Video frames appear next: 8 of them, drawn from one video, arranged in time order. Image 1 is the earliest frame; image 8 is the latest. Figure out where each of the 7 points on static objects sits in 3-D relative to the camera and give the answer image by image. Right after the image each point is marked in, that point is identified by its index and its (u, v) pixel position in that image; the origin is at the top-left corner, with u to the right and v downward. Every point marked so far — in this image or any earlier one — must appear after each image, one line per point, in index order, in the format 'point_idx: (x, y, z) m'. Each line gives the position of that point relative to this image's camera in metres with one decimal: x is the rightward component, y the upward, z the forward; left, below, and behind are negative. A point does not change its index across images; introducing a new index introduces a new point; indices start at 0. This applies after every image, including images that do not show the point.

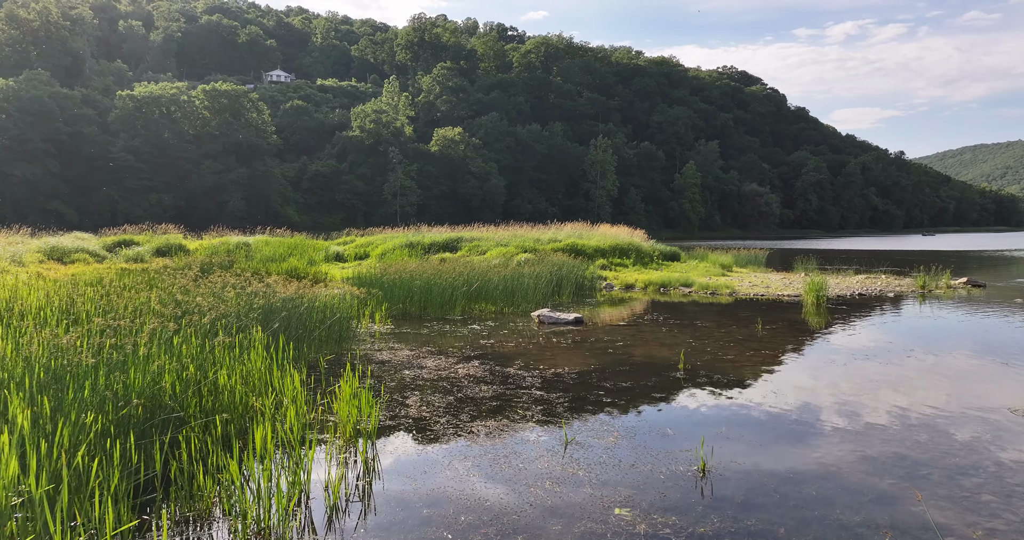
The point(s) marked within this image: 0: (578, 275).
0: (+1.5, -0.1, +15.7) m
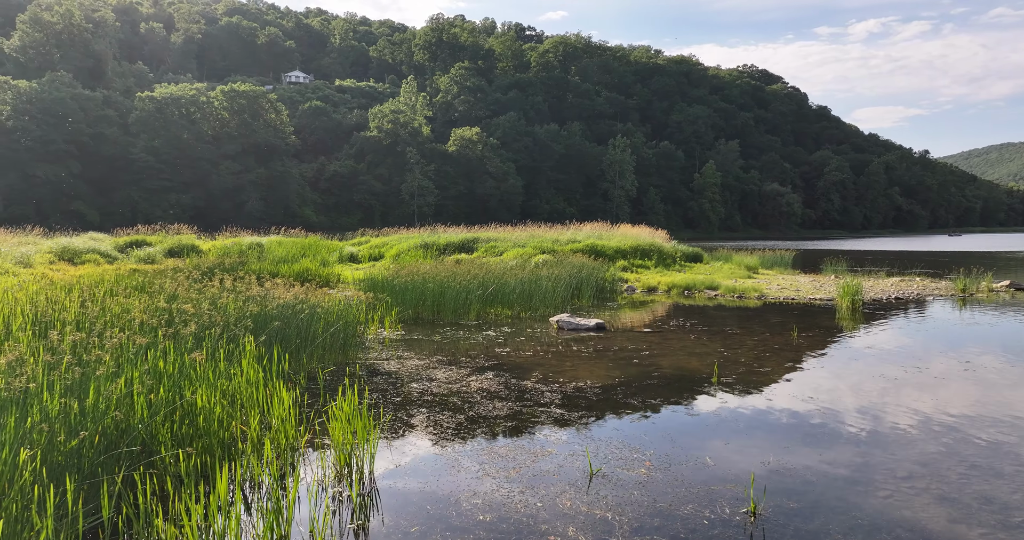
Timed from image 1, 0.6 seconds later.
0: (+1.9, -0.2, +15.0) m
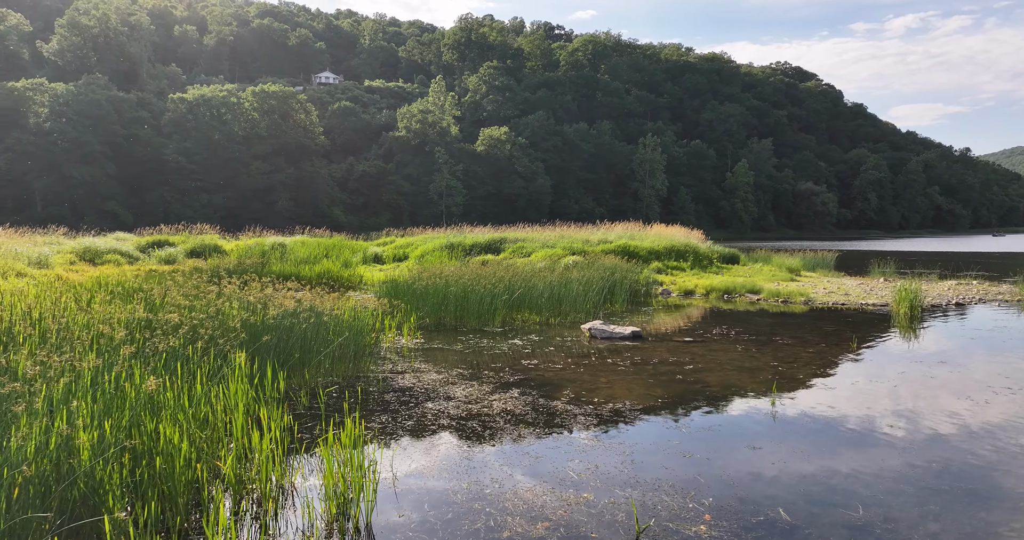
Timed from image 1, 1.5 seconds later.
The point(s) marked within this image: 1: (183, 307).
0: (+2.5, -0.2, +14.2) m
1: (-2.8, -0.3, +6.0) m
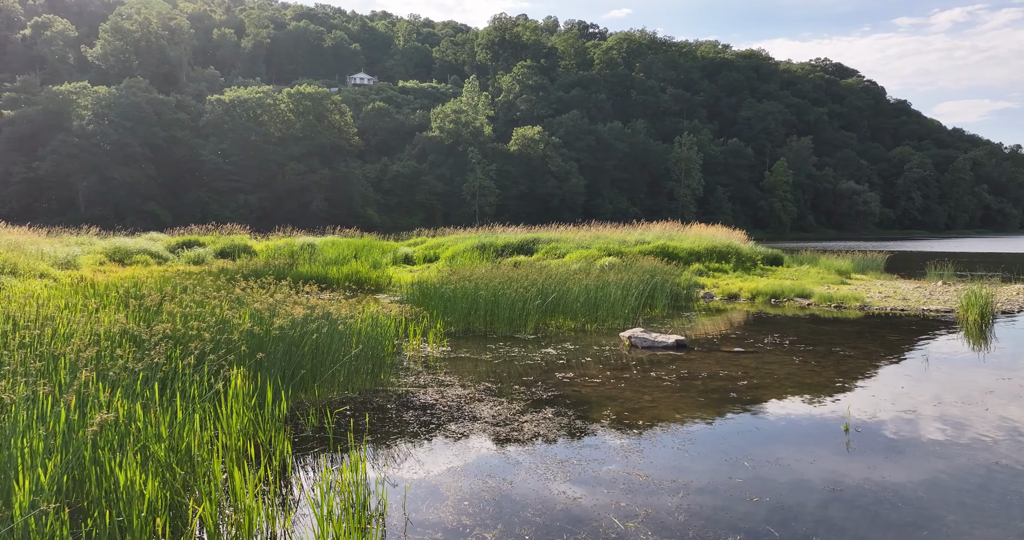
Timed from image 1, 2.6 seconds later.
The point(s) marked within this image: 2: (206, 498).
0: (+3.1, -0.3, +13.4) m
1: (-2.6, -0.3, +5.4) m
2: (-1.4, -1.0, +3.2) m
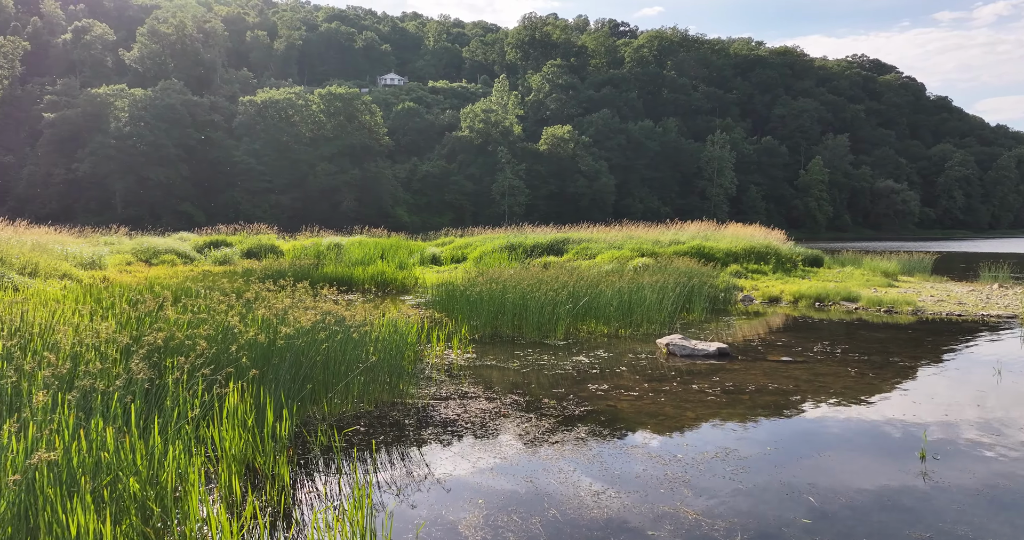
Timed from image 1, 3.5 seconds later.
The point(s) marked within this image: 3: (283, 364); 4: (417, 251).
0: (+3.6, -0.3, +12.7) m
1: (-2.4, -0.4, +5.0) m
2: (-1.3, -1.1, +2.7) m
3: (-1.6, -0.6, +4.8) m
4: (-2.7, +0.5, +19.9) m
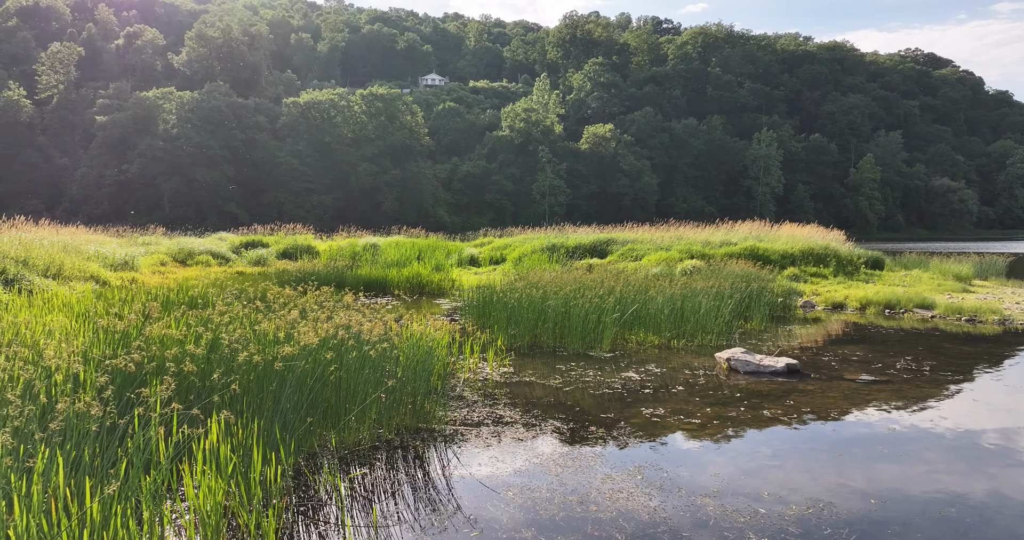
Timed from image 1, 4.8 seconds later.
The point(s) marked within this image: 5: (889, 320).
0: (+4.3, -0.4, +11.7) m
1: (-2.1, -0.4, +4.4) m
2: (-1.1, -1.1, +2.0) m
3: (-1.4, -0.7, +4.2) m
4: (-1.6, +0.5, +19.3) m
5: (+6.2, -0.8, +11.4) m
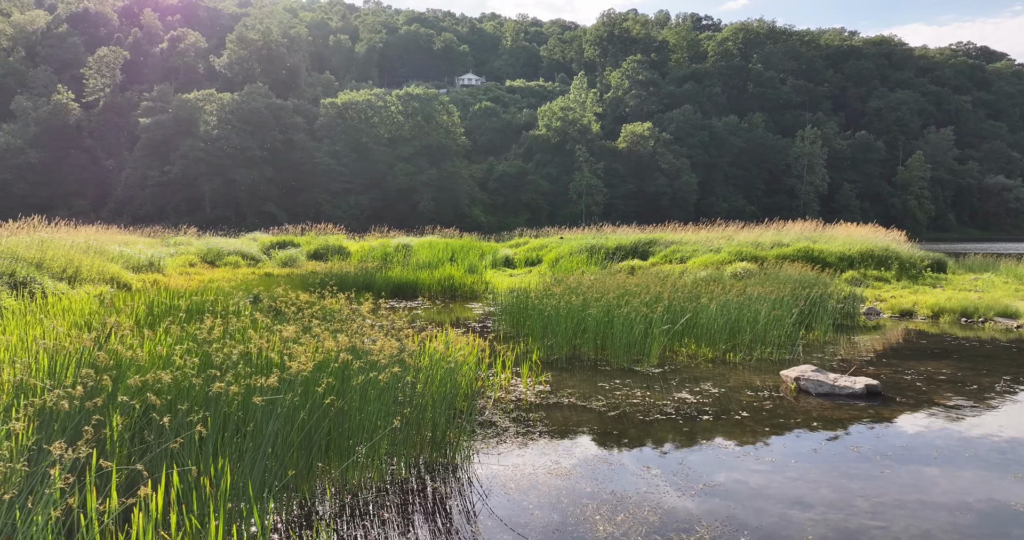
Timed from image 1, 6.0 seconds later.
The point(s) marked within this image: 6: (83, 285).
0: (+4.9, -0.4, +10.7) m
1: (-1.9, -0.4, +3.7) m
2: (-1.1, -1.2, +1.3) m
3: (-1.2, -0.7, +3.4) m
4: (-0.6, +0.4, +18.6) m
5: (+6.8, -0.9, +10.3) m
6: (-5.9, -0.2, +9.6) m
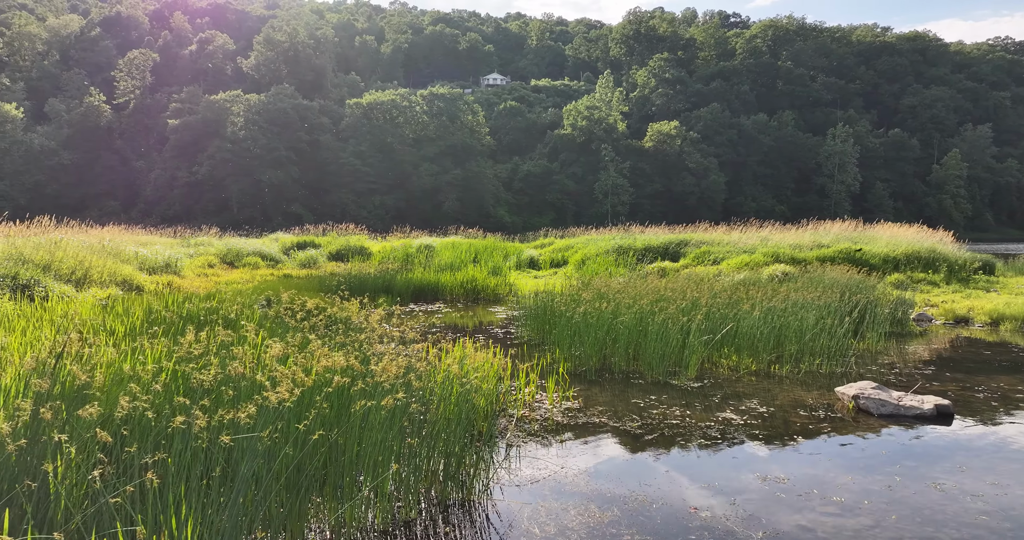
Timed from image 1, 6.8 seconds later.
0: (+5.3, -0.5, +10.0) m
1: (-1.8, -0.5, +3.2) m
2: (-1.0, -1.2, +0.8) m
3: (-1.1, -0.8, +2.9) m
4: (0.0, +0.4, +18.0) m
5: (+7.1, -0.9, +9.5) m
6: (-5.6, -0.2, +9.3) m
